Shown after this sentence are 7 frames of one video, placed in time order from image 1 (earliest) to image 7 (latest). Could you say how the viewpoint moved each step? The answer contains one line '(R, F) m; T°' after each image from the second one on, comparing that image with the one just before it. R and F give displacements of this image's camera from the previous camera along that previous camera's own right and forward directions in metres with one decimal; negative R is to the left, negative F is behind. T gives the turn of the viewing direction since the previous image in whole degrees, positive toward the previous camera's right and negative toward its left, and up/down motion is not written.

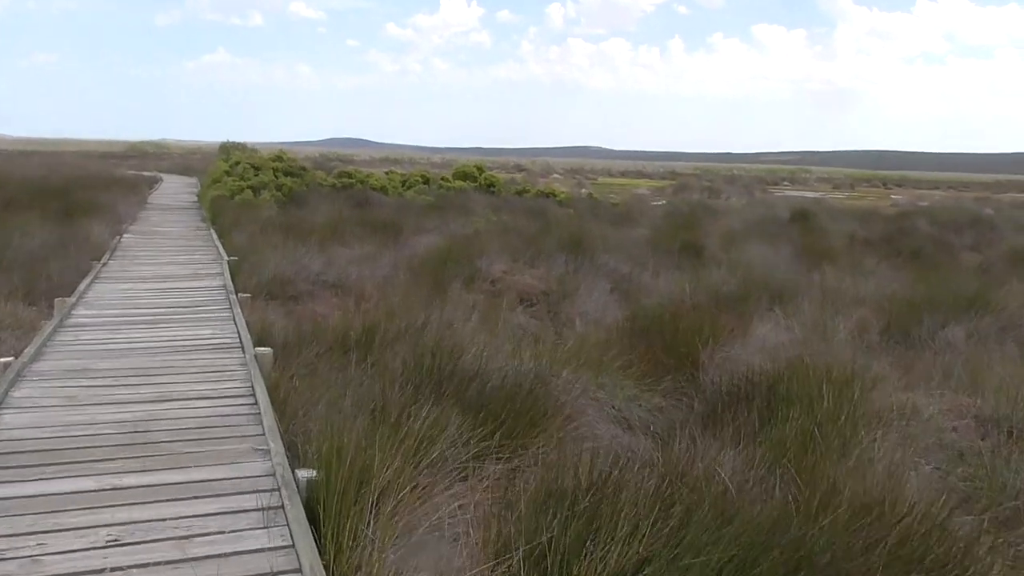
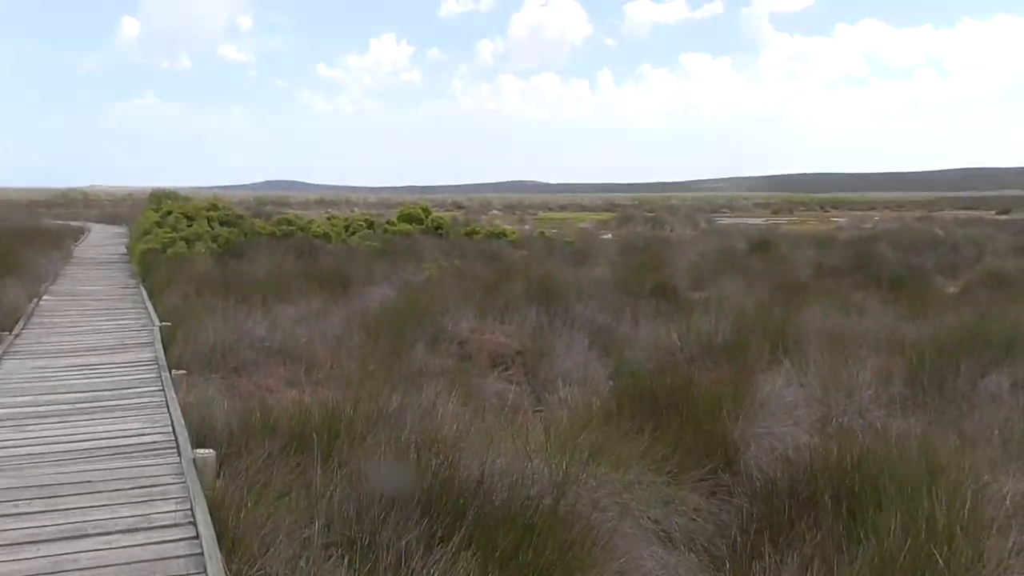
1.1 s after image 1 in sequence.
(-0.2, +0.8) m; +4°
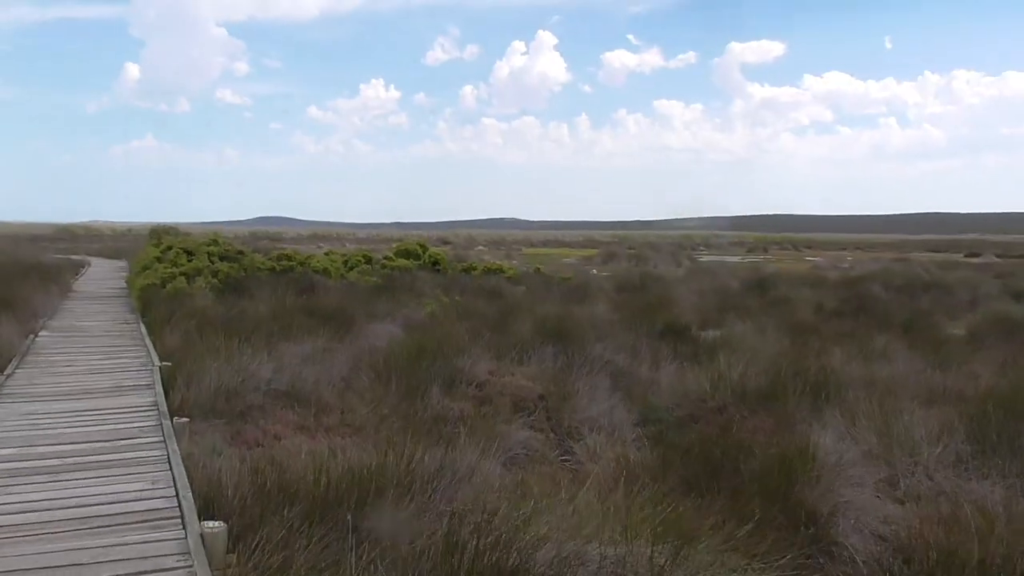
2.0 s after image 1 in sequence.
(-0.4, +0.4) m; +2°
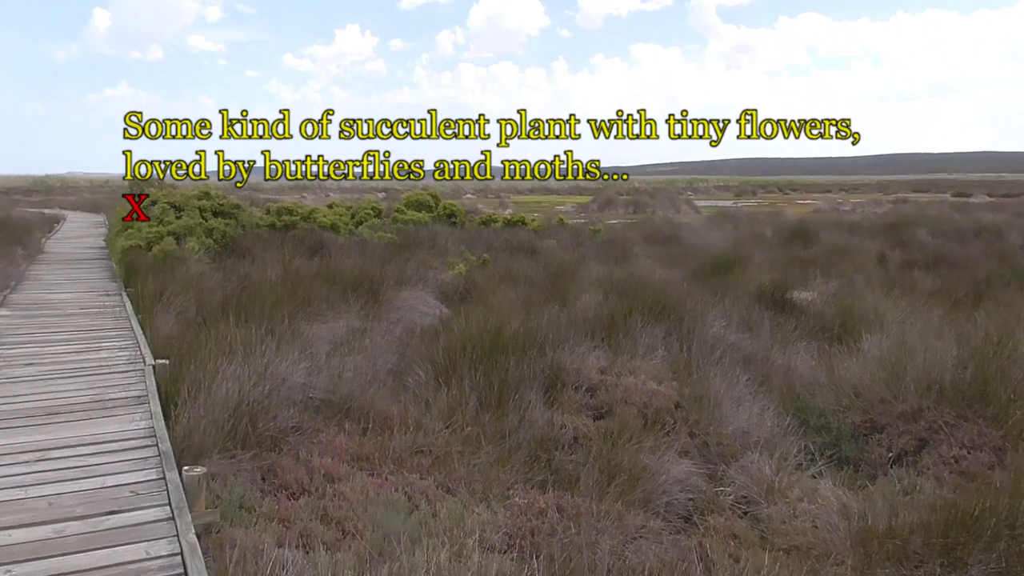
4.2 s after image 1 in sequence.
(-0.8, +1.7) m; +1°
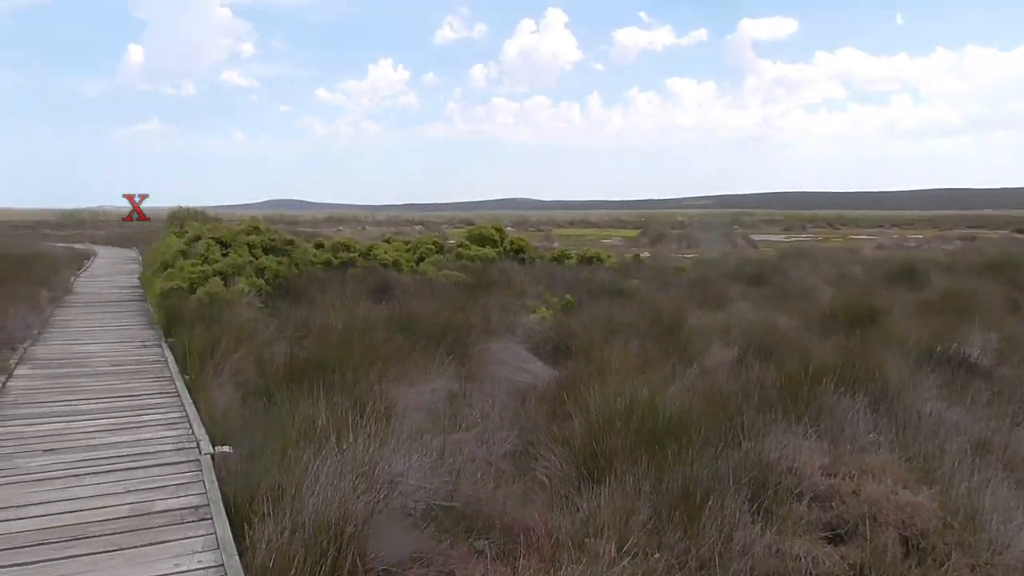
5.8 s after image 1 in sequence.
(-0.7, +1.3) m; -2°
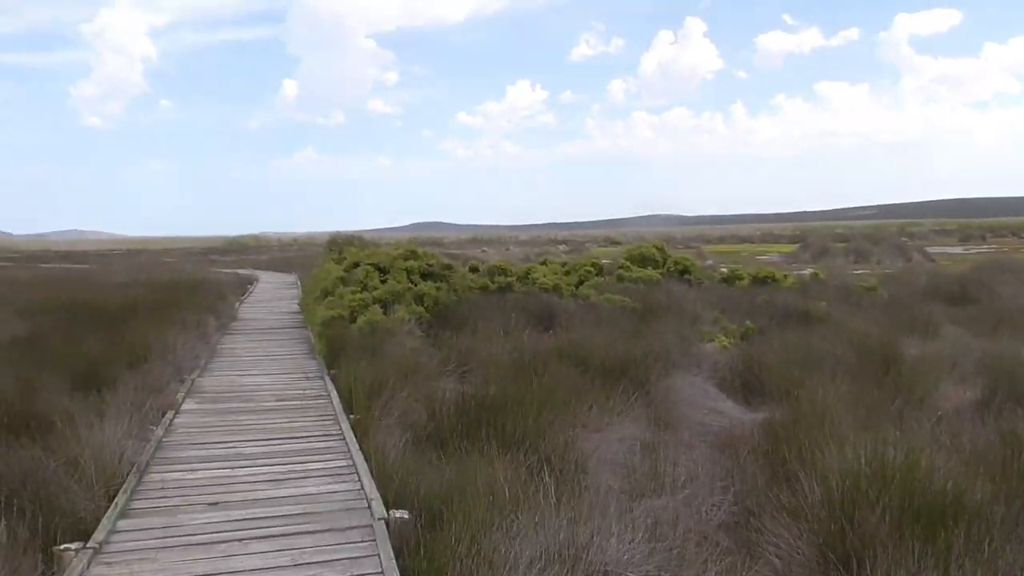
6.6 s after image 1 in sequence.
(-0.3, +0.6) m; -9°
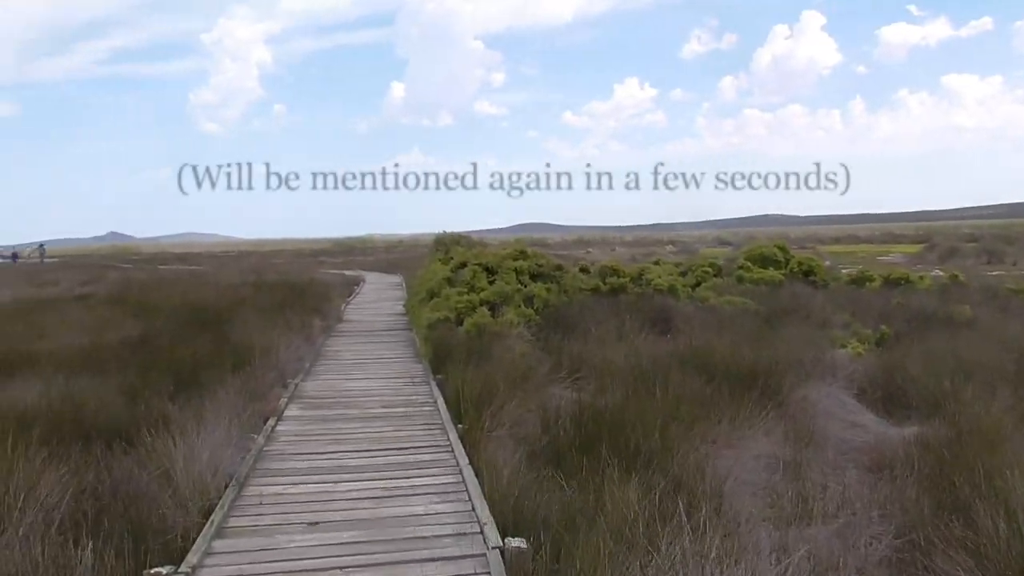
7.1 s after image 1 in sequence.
(-0.1, +0.5) m; -7°
